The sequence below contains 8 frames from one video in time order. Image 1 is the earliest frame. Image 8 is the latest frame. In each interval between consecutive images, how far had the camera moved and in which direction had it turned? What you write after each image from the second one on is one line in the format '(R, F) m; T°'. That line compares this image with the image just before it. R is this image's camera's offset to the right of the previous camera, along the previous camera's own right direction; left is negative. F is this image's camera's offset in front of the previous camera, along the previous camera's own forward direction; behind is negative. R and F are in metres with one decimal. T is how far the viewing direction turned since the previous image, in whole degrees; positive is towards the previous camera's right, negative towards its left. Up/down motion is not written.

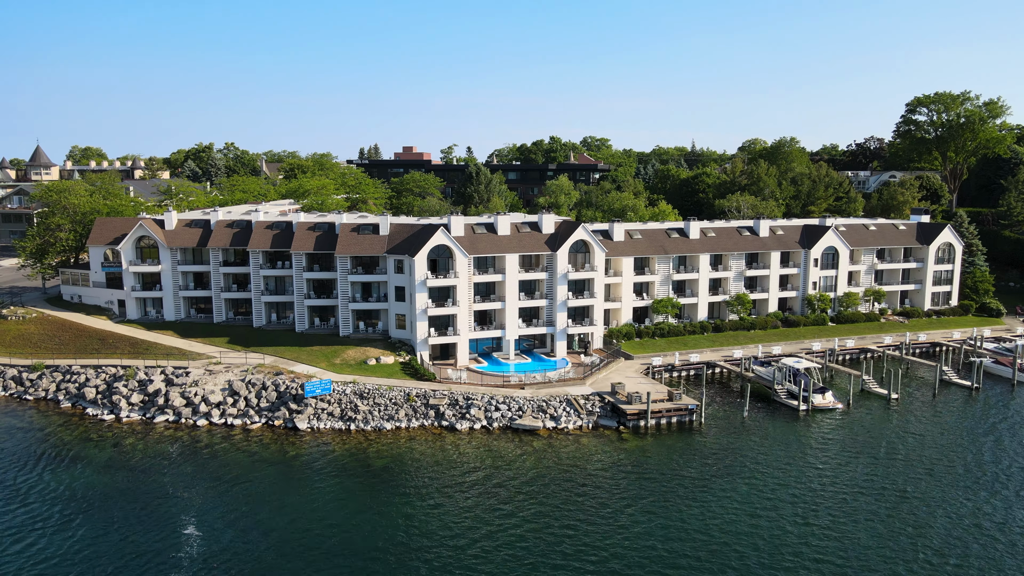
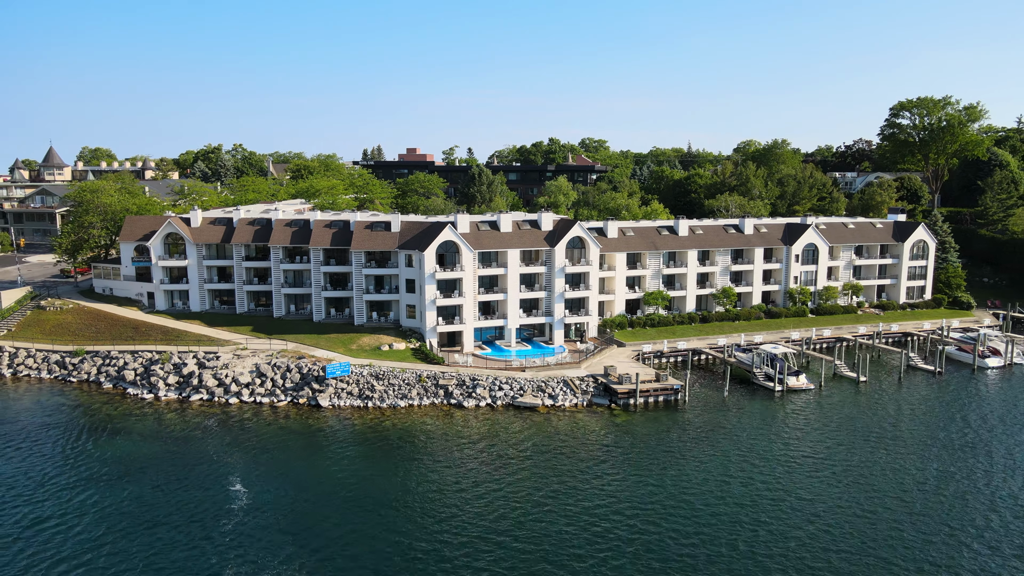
(-0.1, -4.6) m; 0°
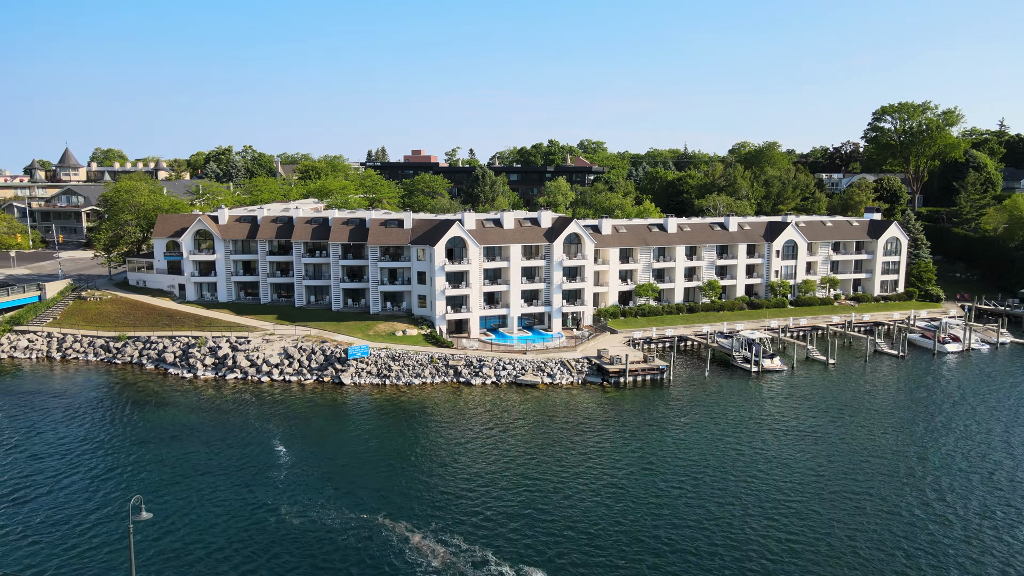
(-0.2, -5.6) m; 0°
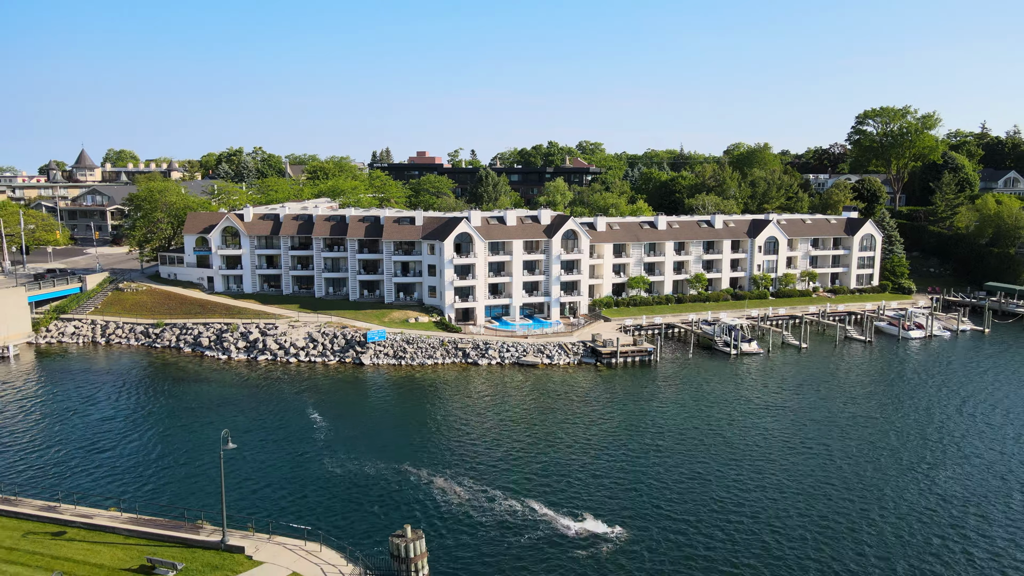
(-0.2, -6.0) m; 0°
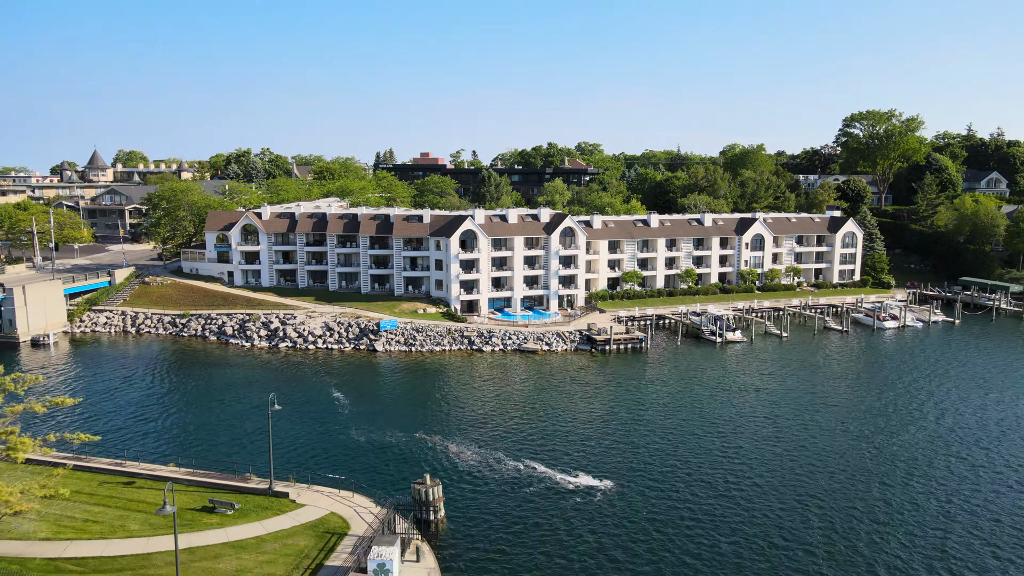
(-0.1, -5.0) m; 0°
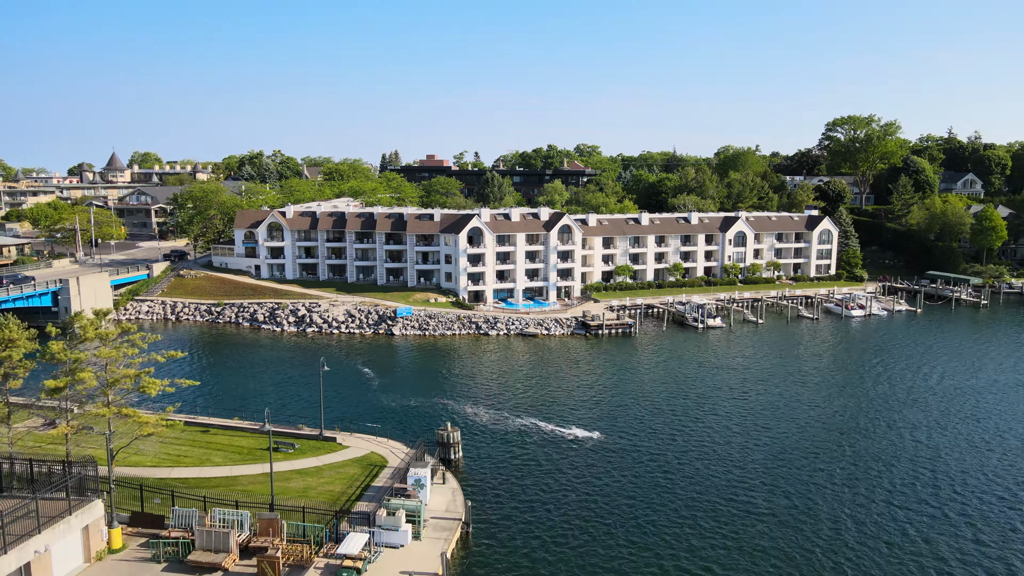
(-0.2, -7.6) m; 0°
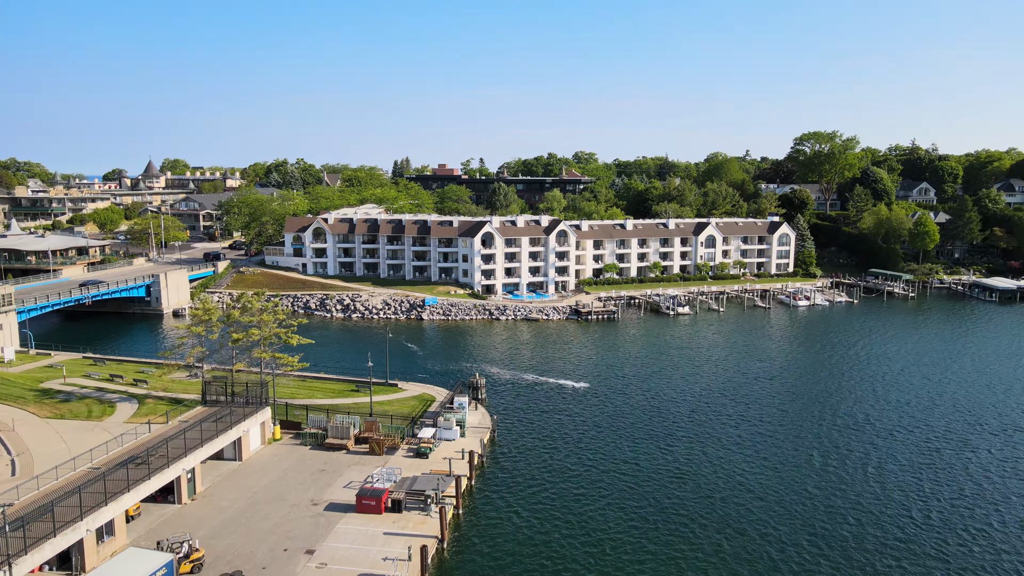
(-0.6, -17.0) m; 0°
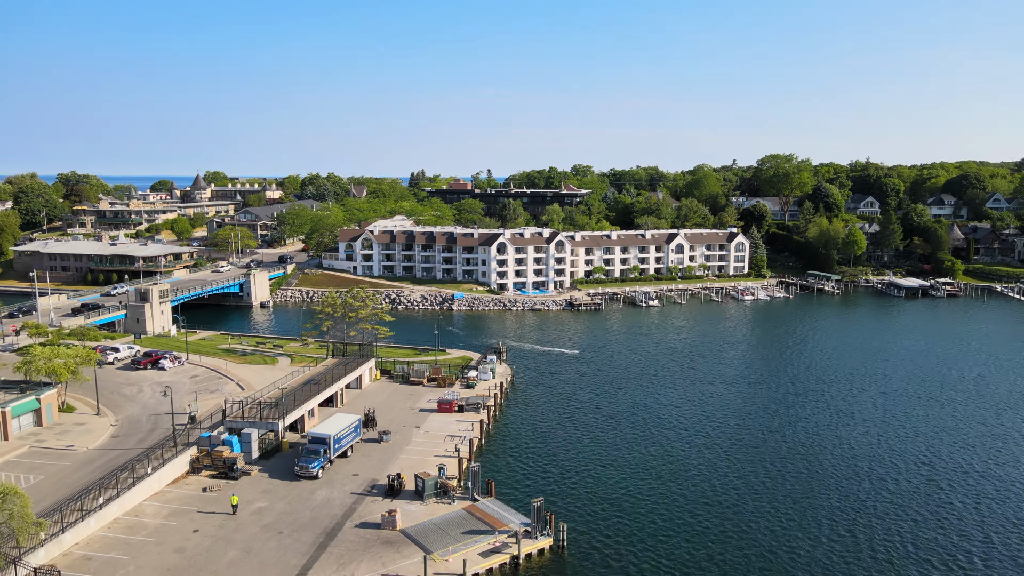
(-1.0, -26.9) m; 0°
